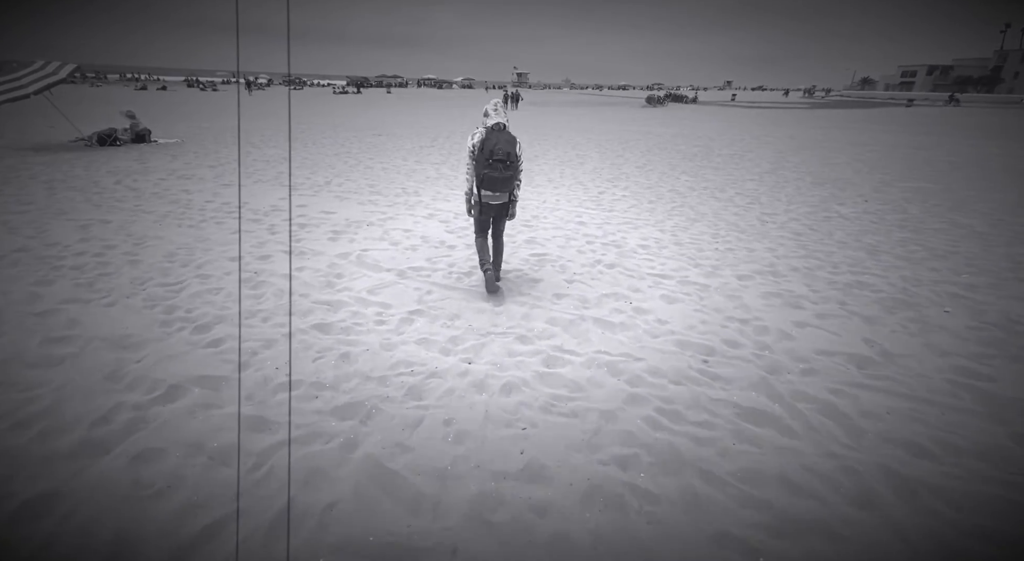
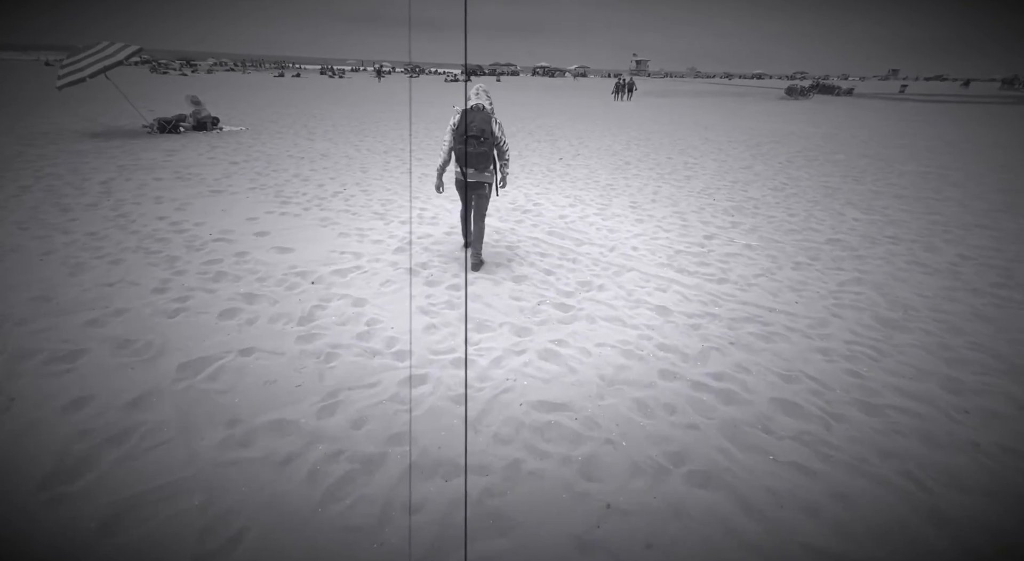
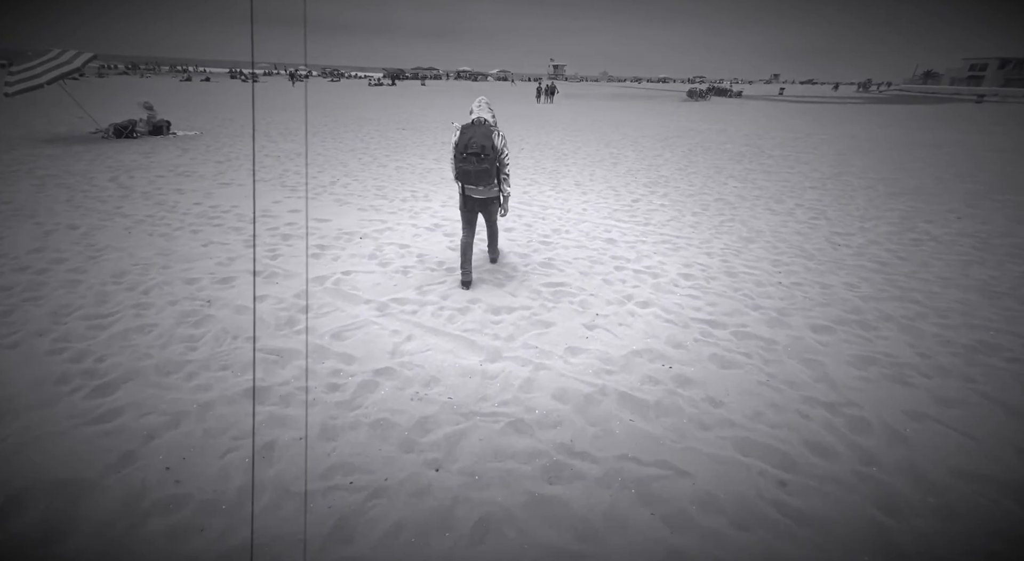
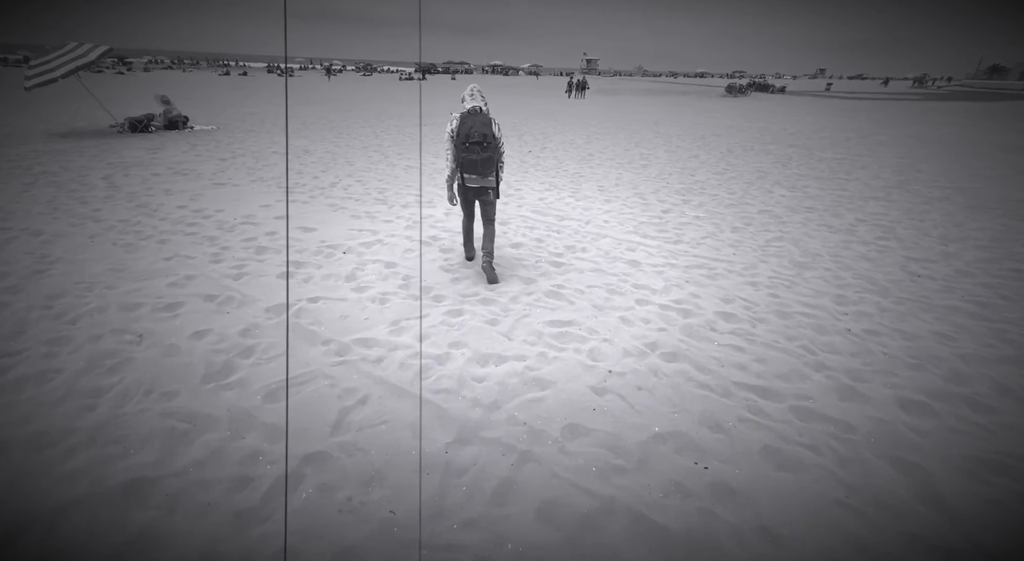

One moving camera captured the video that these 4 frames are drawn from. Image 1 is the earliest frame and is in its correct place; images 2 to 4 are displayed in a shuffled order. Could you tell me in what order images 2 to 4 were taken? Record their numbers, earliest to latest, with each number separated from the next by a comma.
3, 4, 2
